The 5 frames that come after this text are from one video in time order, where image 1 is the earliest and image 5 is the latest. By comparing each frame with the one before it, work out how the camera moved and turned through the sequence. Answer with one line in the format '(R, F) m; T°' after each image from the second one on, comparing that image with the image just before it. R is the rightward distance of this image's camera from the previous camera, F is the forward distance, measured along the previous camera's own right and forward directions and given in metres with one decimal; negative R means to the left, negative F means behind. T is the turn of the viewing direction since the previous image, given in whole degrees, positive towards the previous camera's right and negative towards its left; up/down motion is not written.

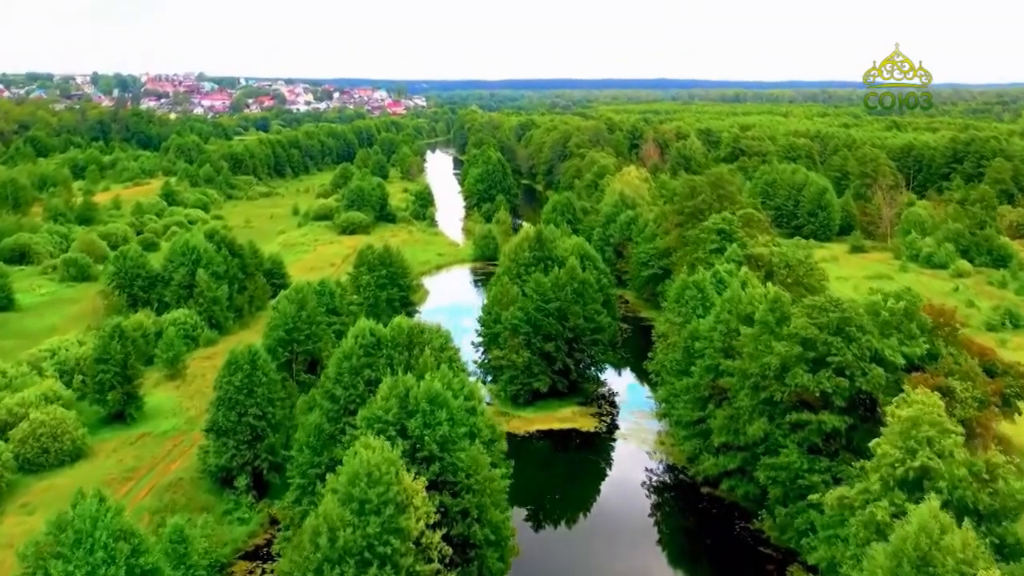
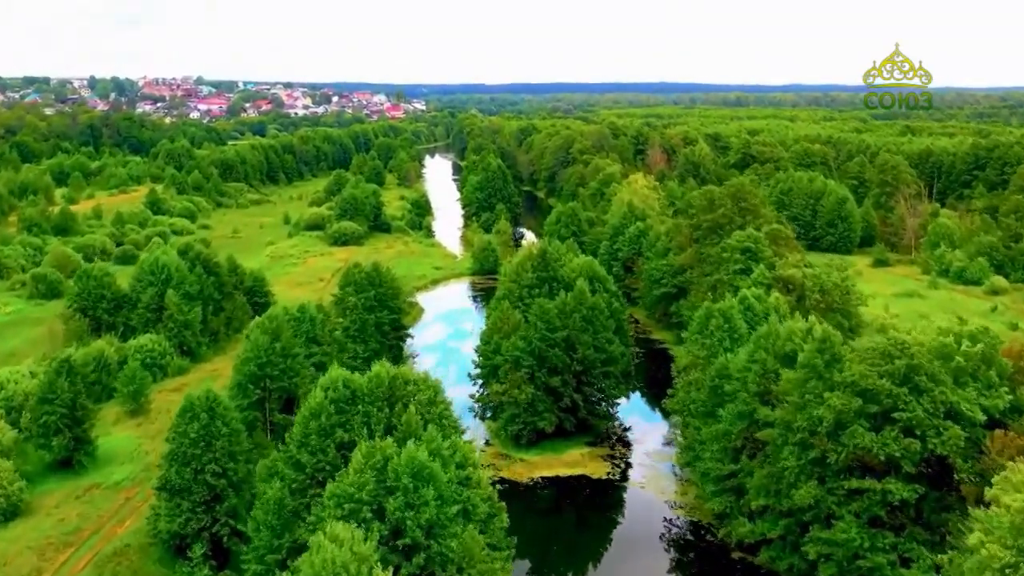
(0.0, +5.3) m; 0°
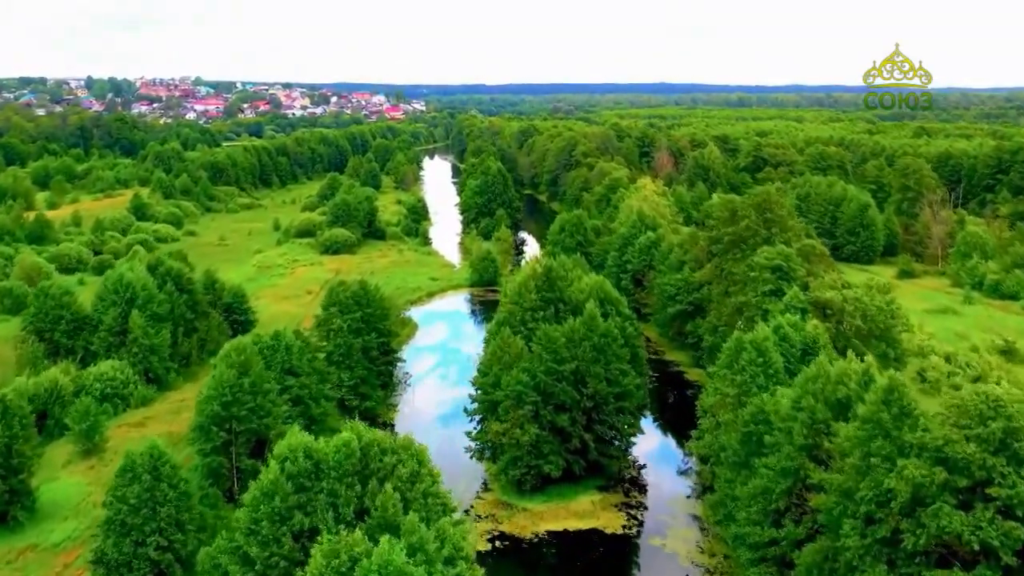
(0.0, +5.1) m; 0°
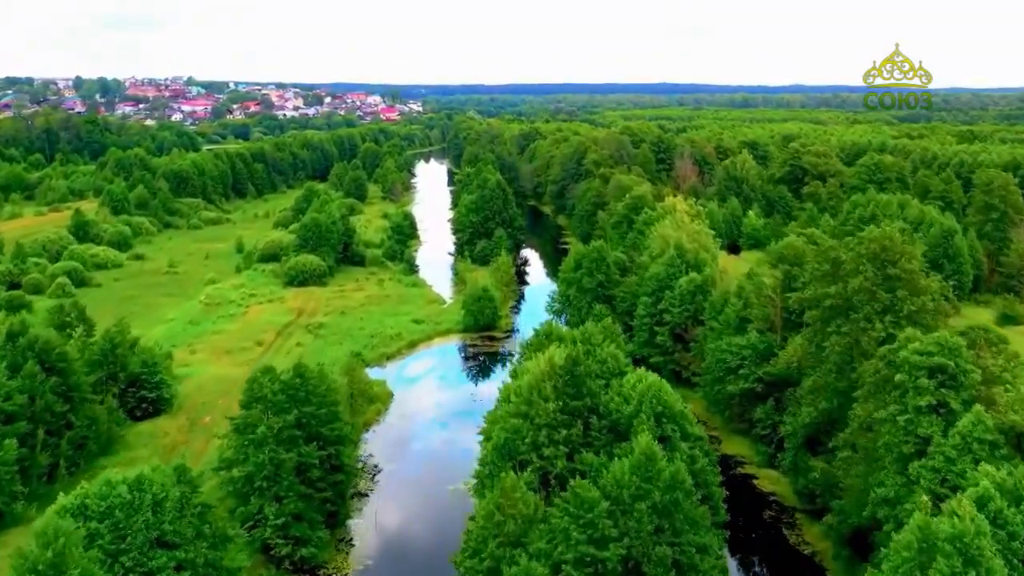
(-0.2, +15.2) m; 0°
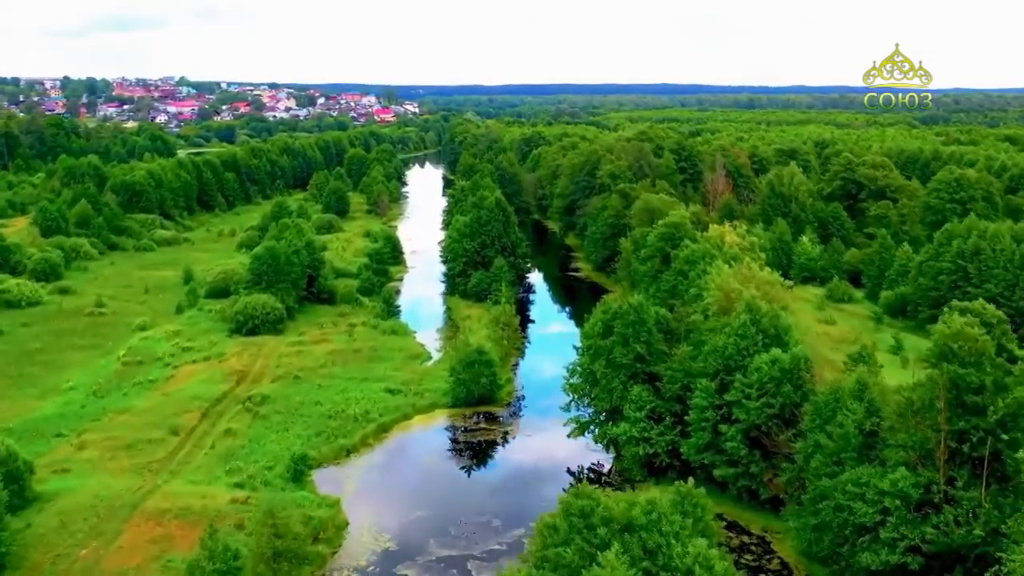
(-0.2, +15.4) m; 0°
